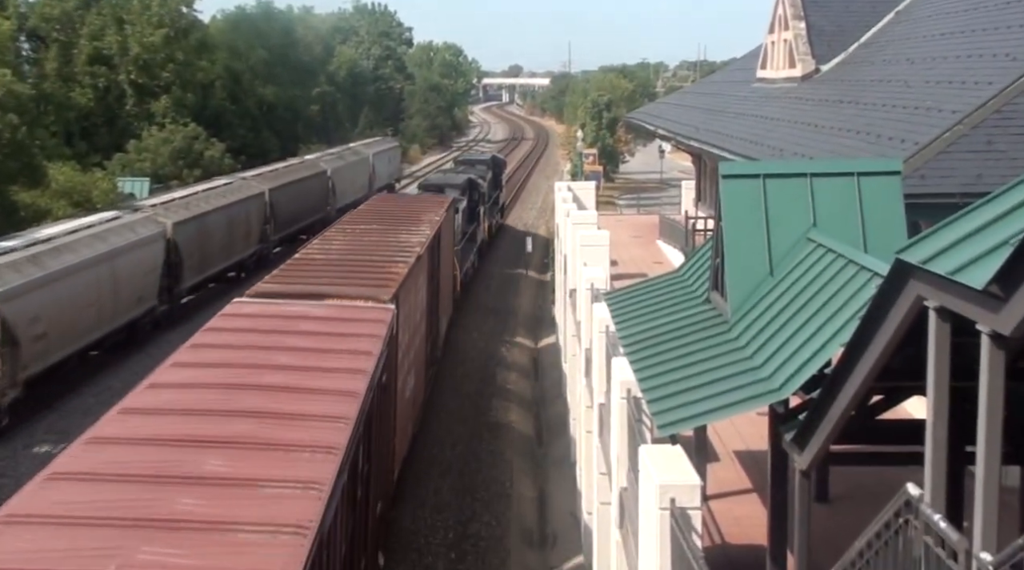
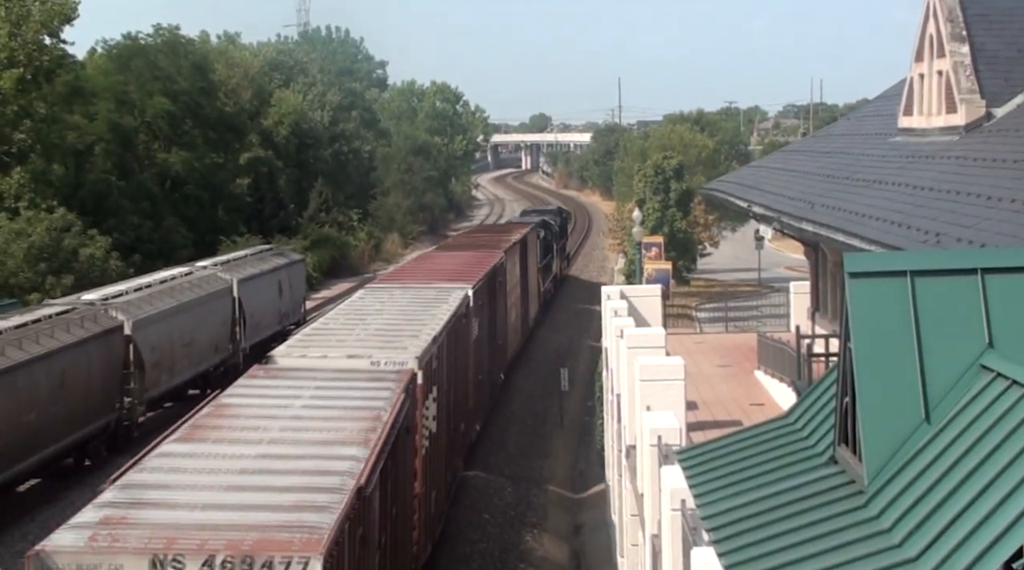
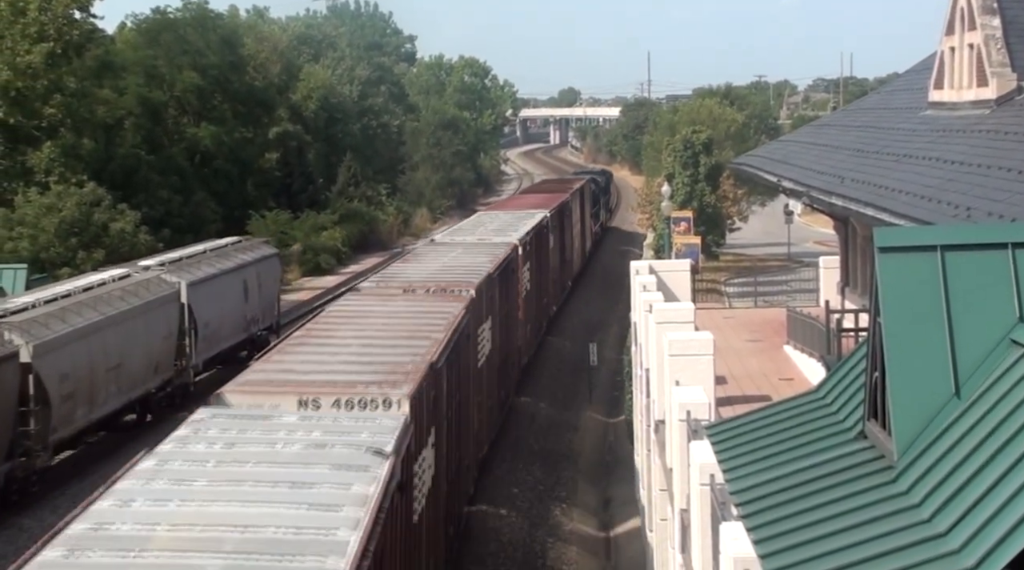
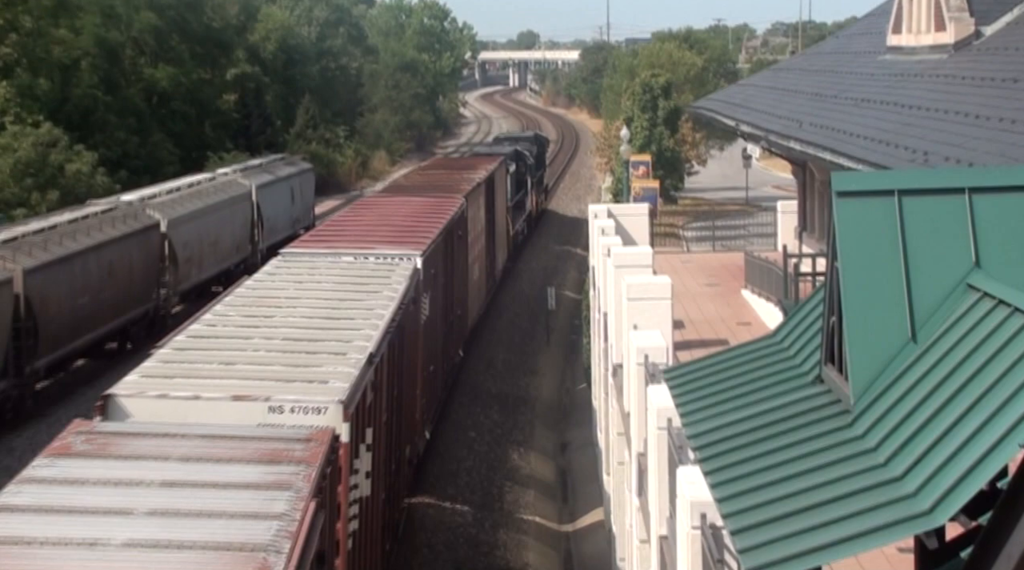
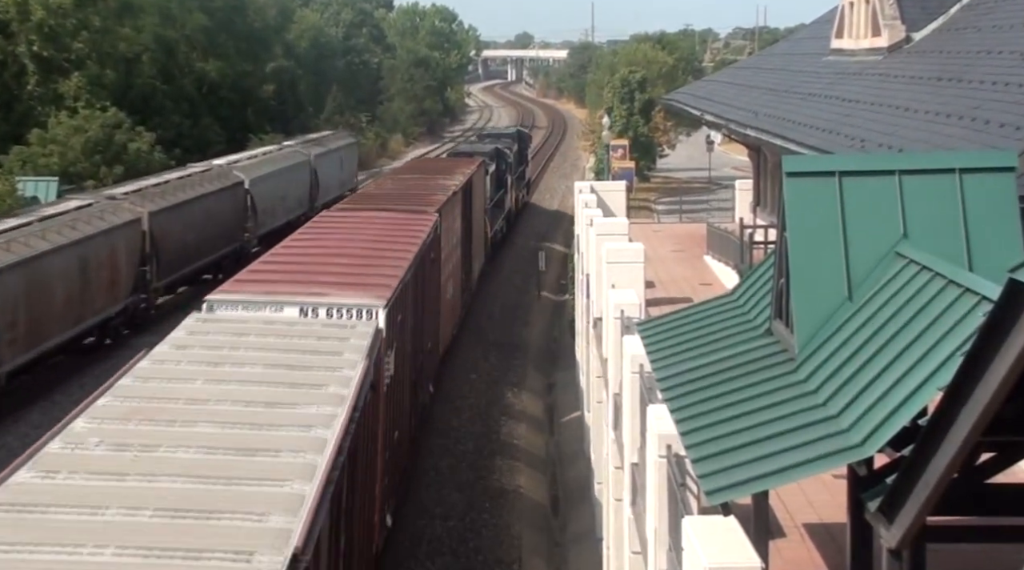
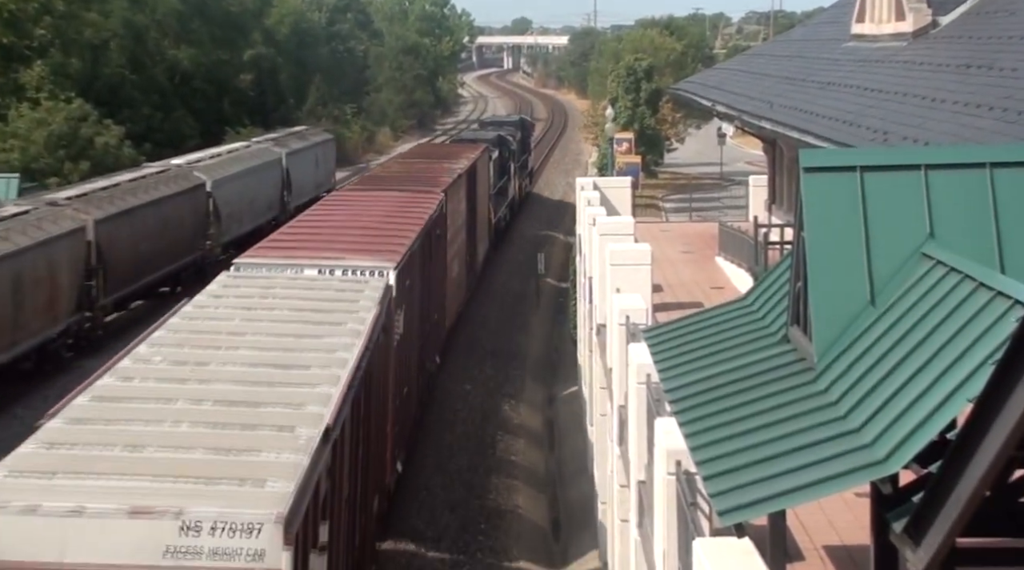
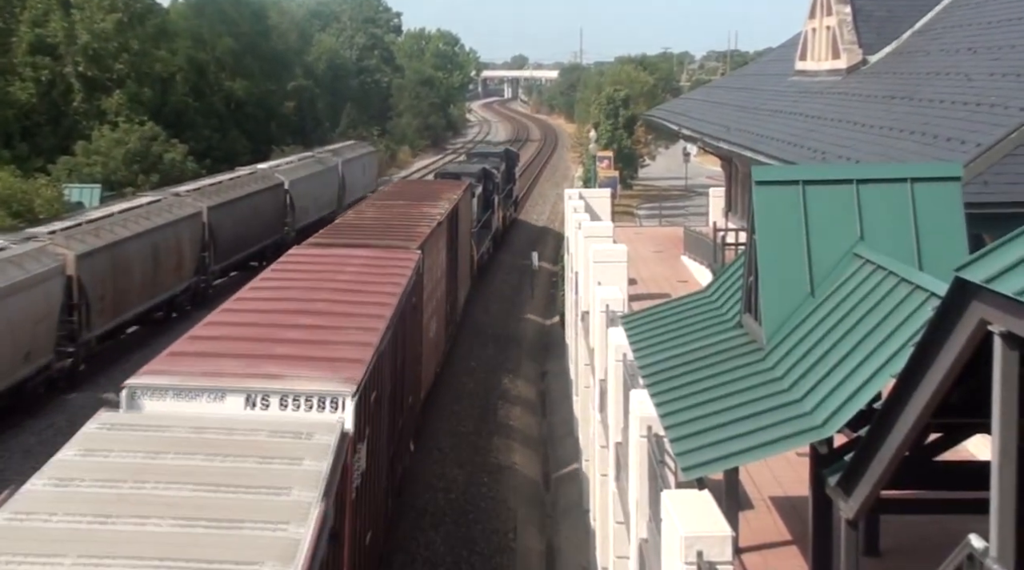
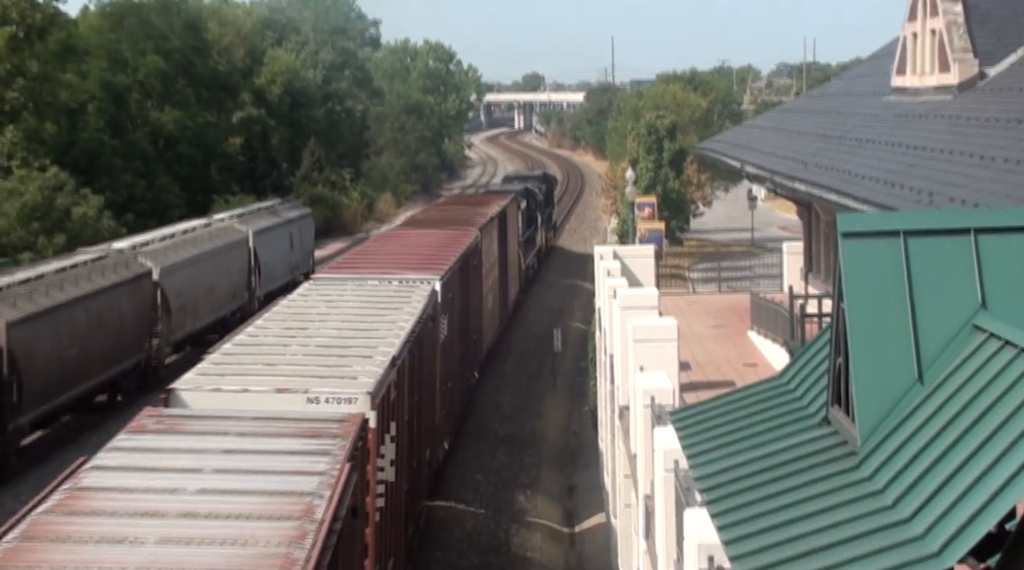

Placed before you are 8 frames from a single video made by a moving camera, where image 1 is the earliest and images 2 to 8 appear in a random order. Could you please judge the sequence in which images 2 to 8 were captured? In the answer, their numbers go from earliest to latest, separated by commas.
7, 5, 6, 4, 8, 2, 3
